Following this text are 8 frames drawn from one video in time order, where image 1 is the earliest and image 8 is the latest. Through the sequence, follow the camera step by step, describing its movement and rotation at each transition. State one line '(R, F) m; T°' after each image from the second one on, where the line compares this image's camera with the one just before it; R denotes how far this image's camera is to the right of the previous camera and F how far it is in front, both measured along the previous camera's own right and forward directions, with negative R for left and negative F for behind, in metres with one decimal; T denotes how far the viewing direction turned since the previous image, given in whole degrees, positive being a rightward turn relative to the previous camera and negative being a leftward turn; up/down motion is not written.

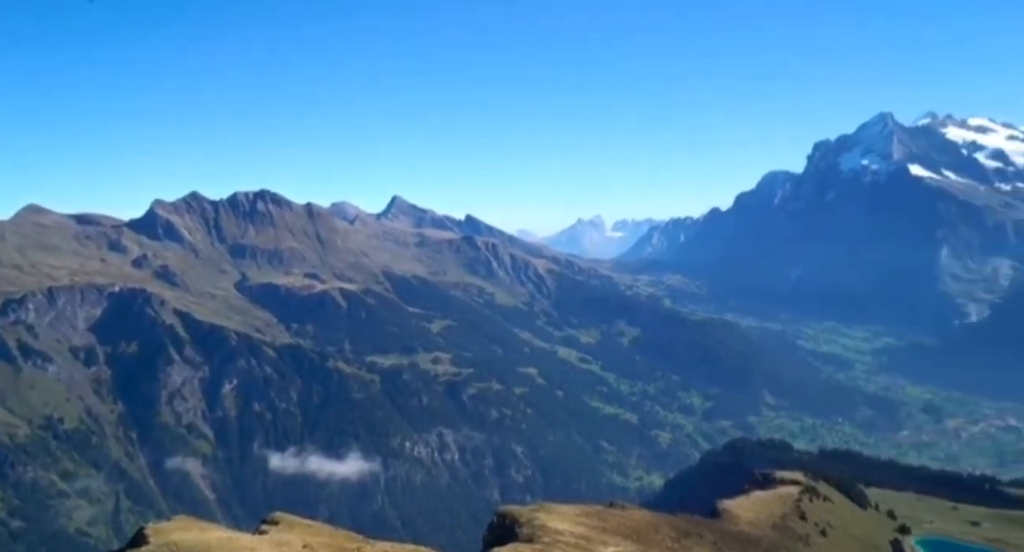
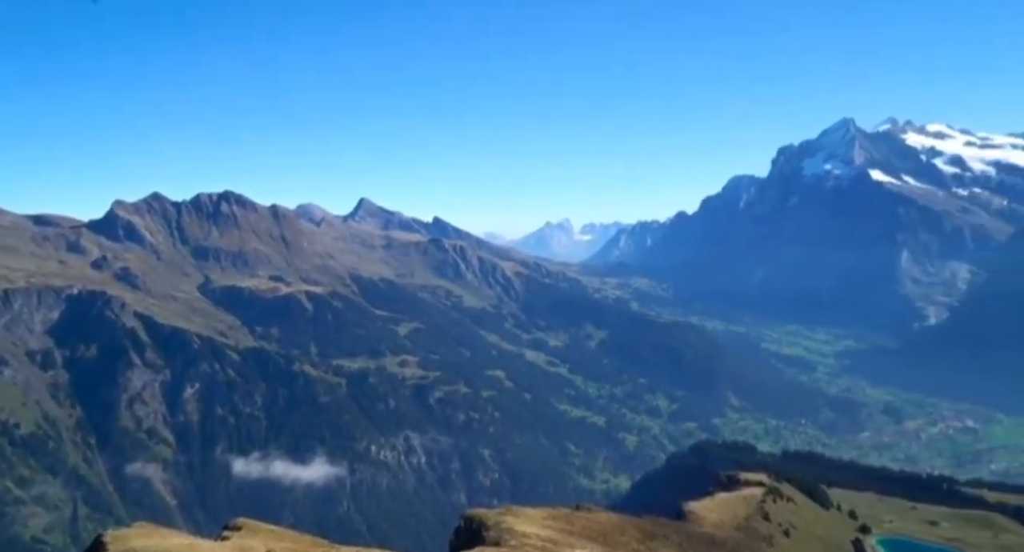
(-0.4, -5.3) m; +2°
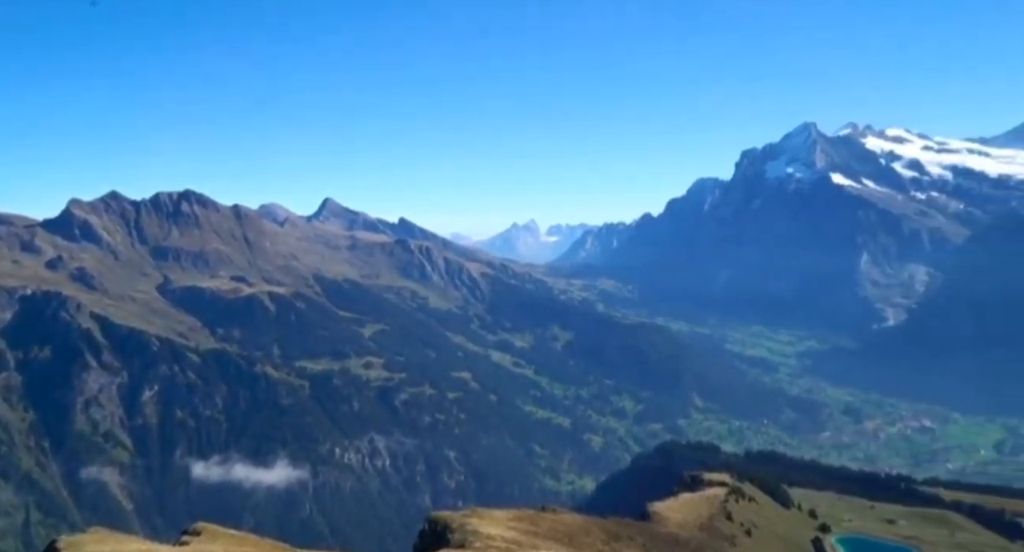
(+2.8, -0.6) m; +2°
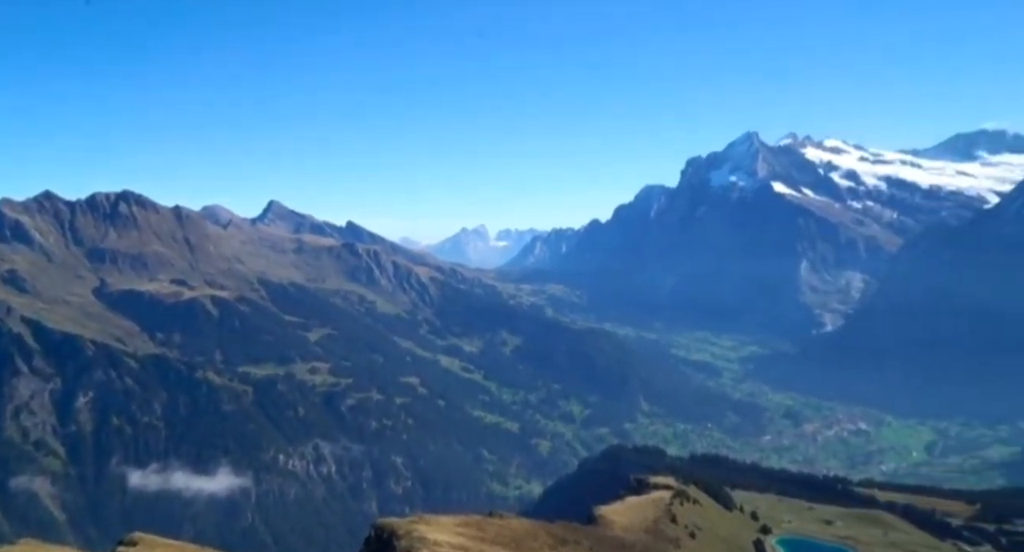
(+4.1, -3.1) m; +3°
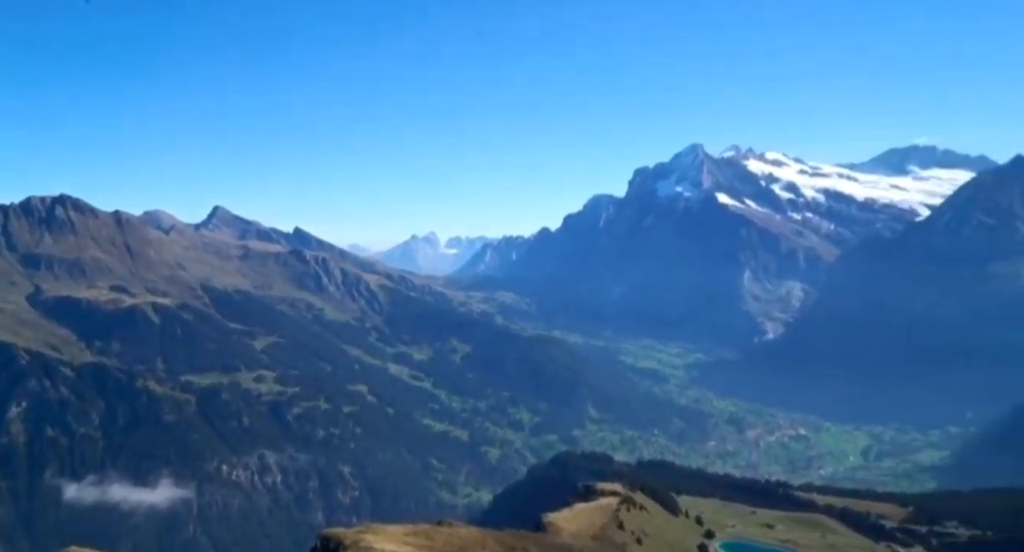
(+4.3, -2.0) m; +2°
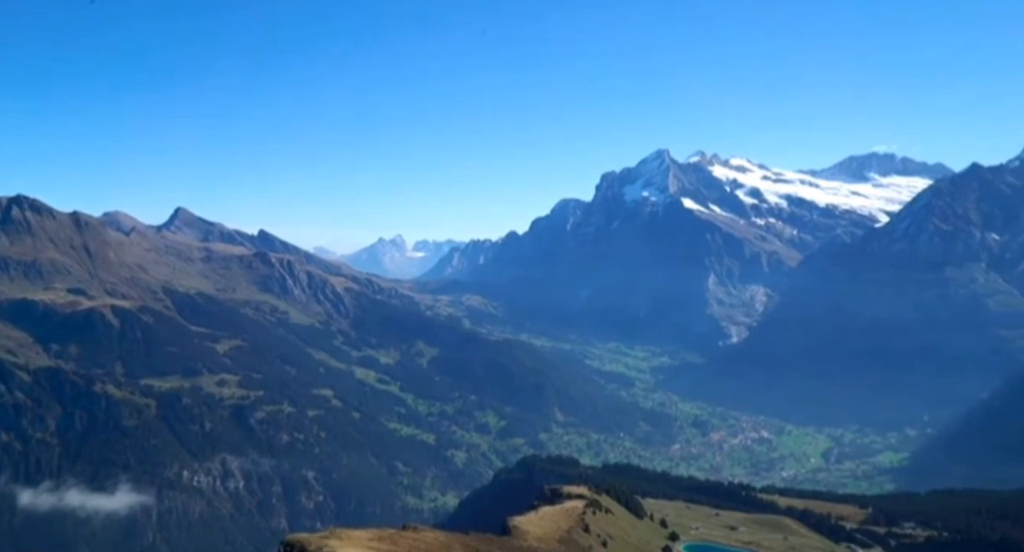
(+2.7, +1.2) m; +2°
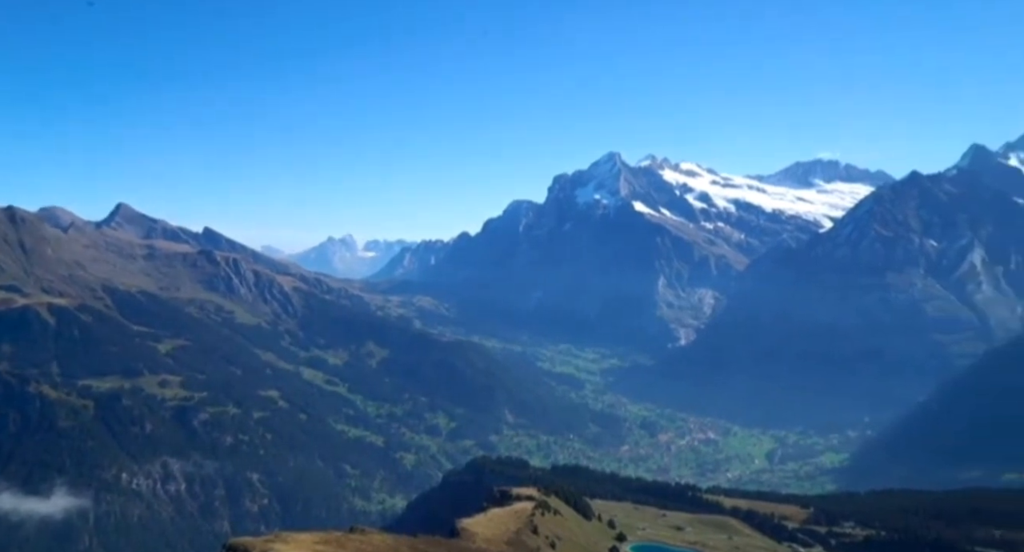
(+3.7, +3.3) m; +2°
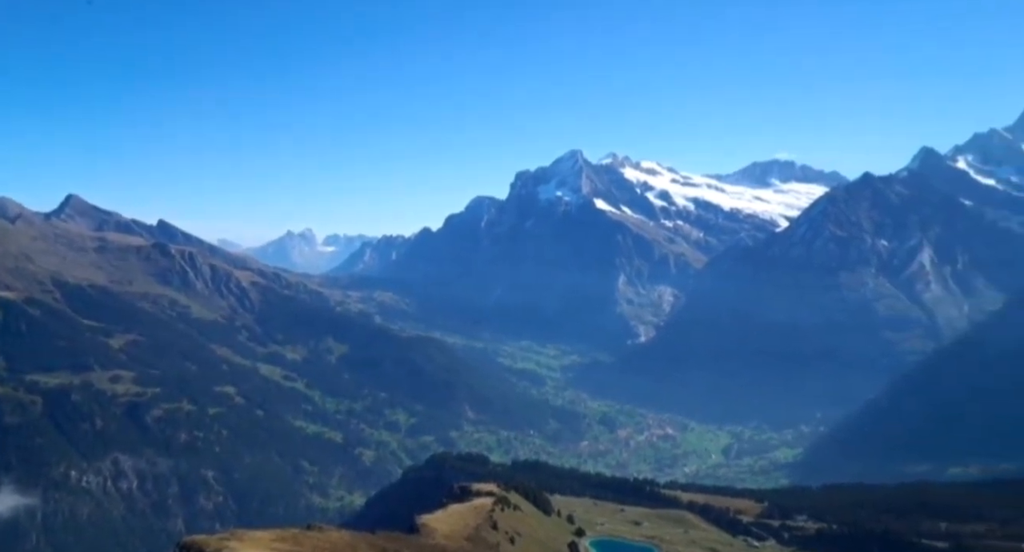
(+0.4, -2.4) m; +2°
